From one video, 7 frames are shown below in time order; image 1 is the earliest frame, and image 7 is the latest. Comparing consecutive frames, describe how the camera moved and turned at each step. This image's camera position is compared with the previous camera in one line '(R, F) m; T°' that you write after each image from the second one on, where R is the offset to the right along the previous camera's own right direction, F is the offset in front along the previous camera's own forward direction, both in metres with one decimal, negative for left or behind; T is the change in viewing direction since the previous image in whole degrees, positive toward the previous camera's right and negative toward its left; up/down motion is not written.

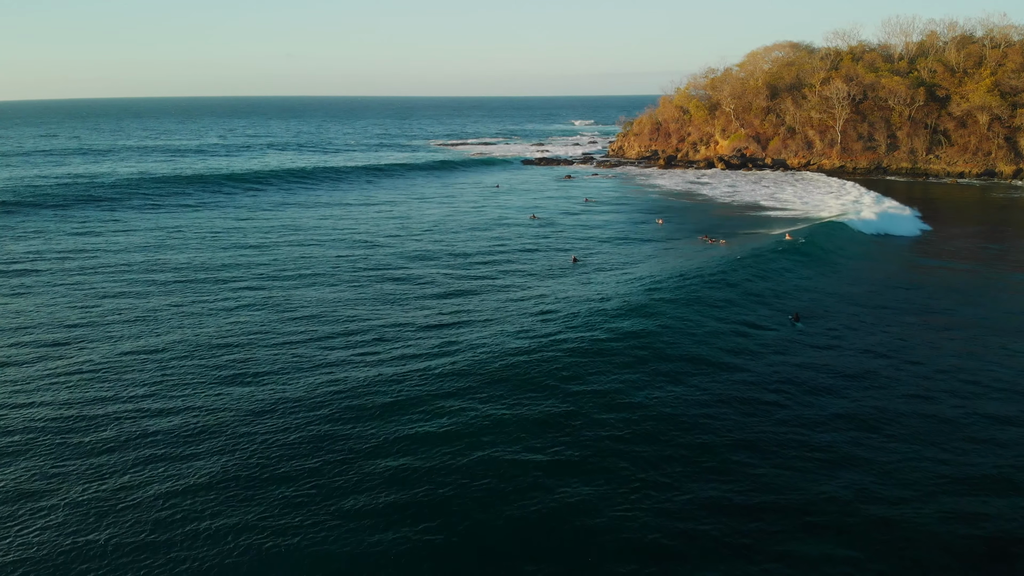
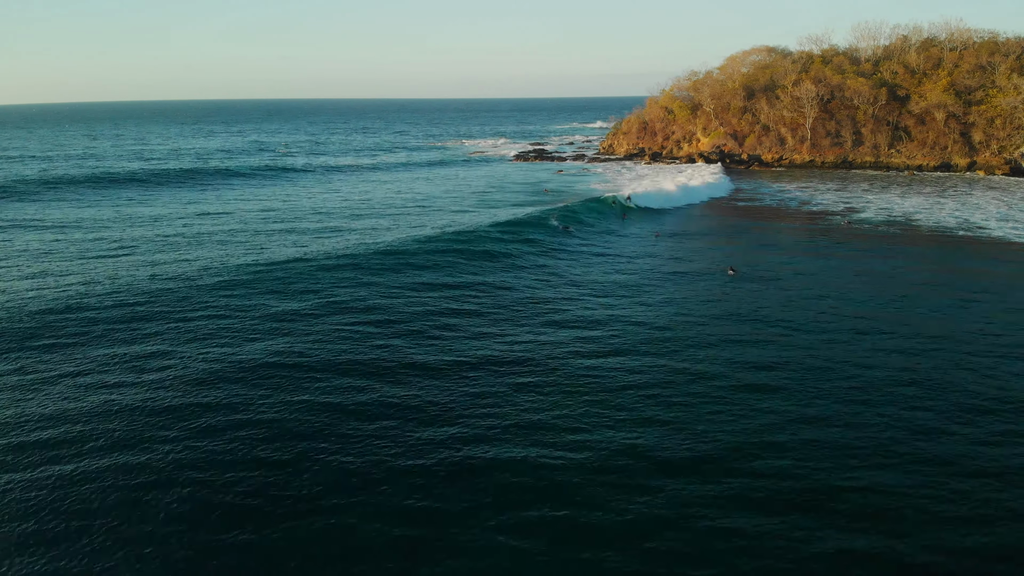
(+0.3, -5.5) m; 0°
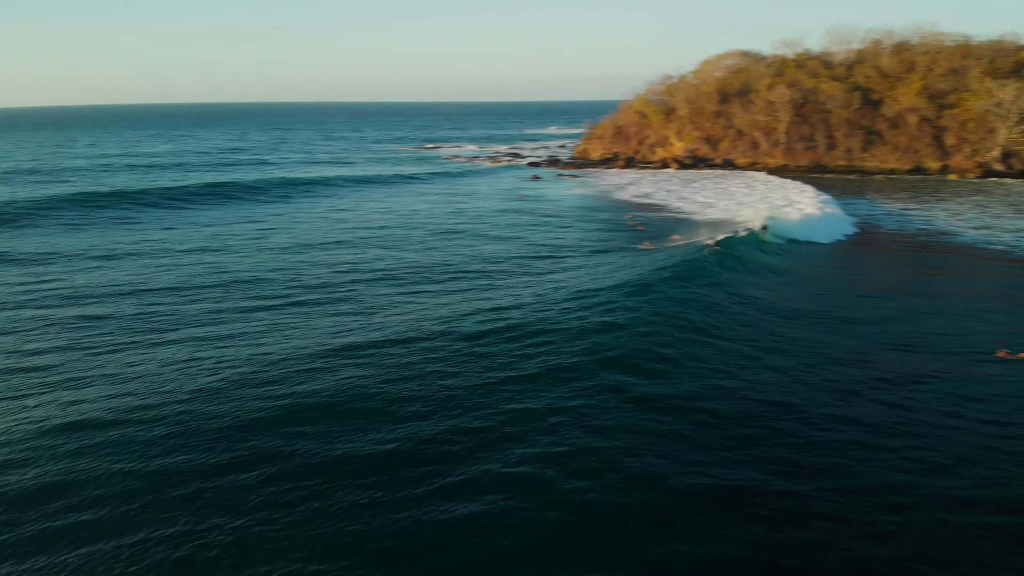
(+0.1, +1.1) m; +2°
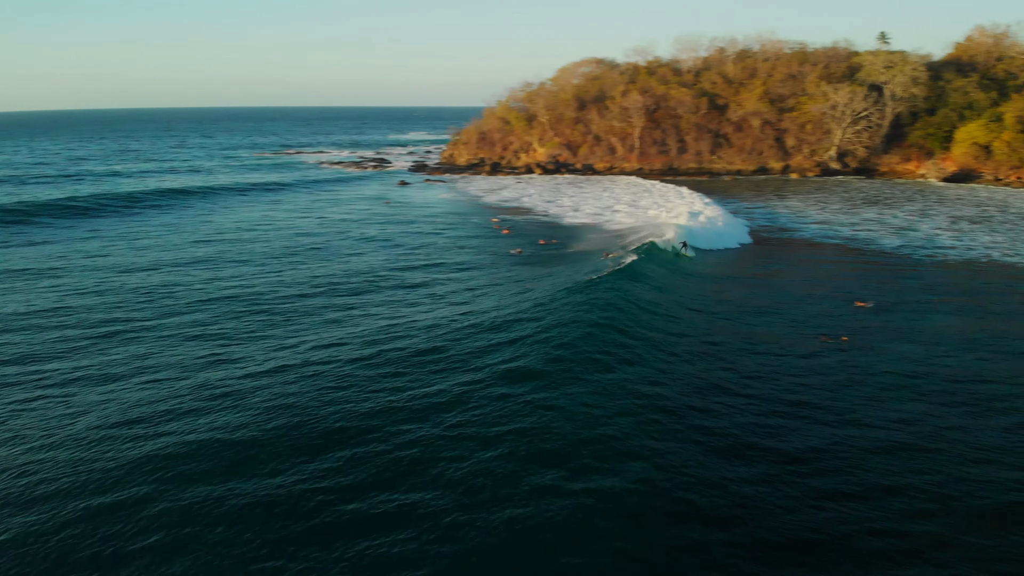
(+0.1, +2.6) m; +12°
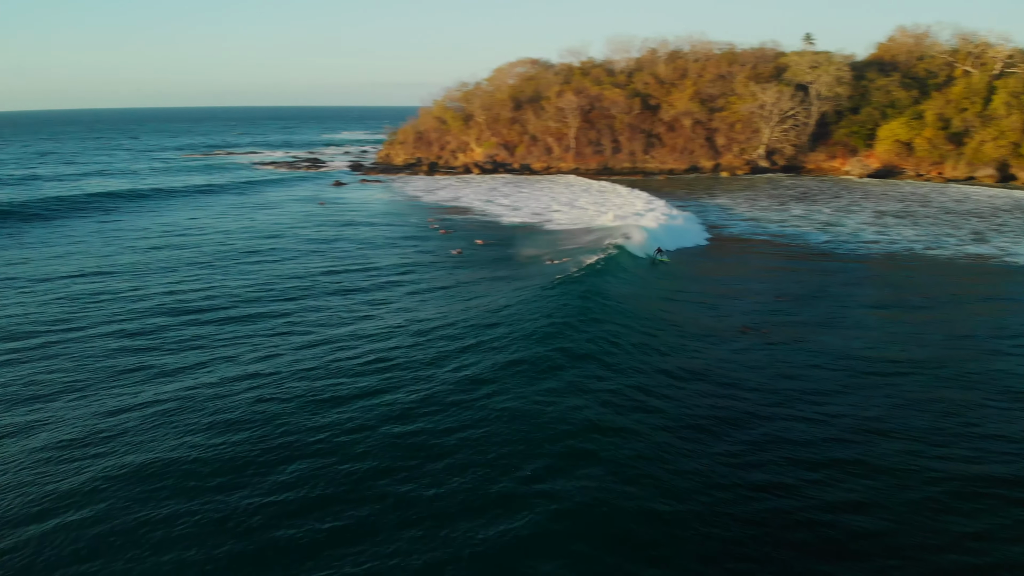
(+0.6, -4.6) m; -17°
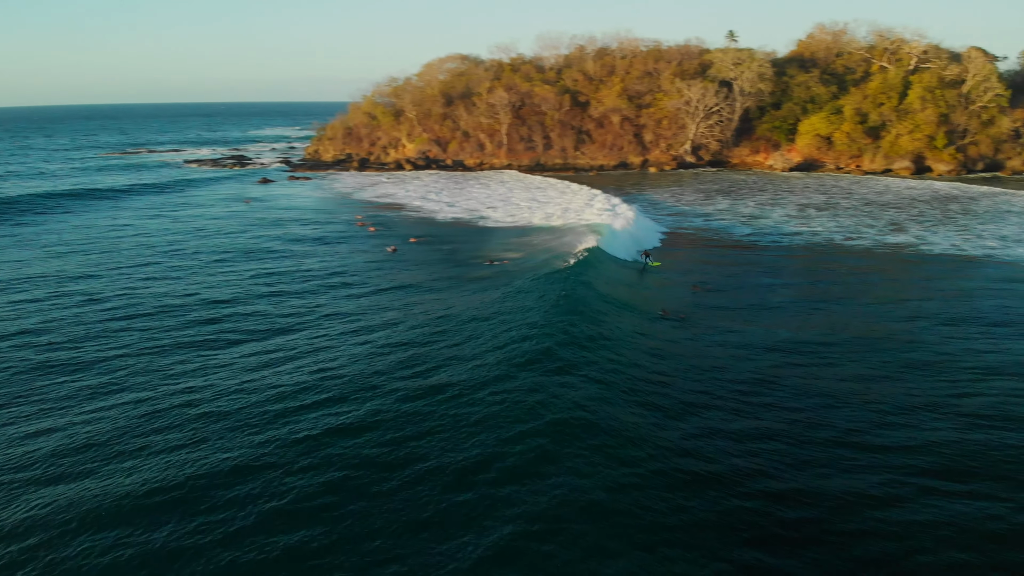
(0.0, +0.8) m; +6°
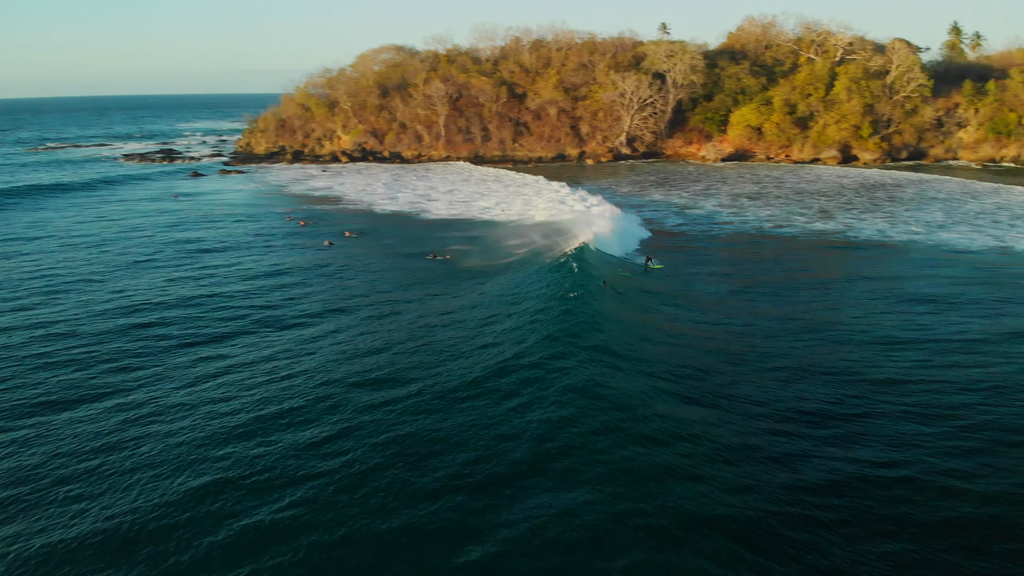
(0.0, +0.5) m; +6°
